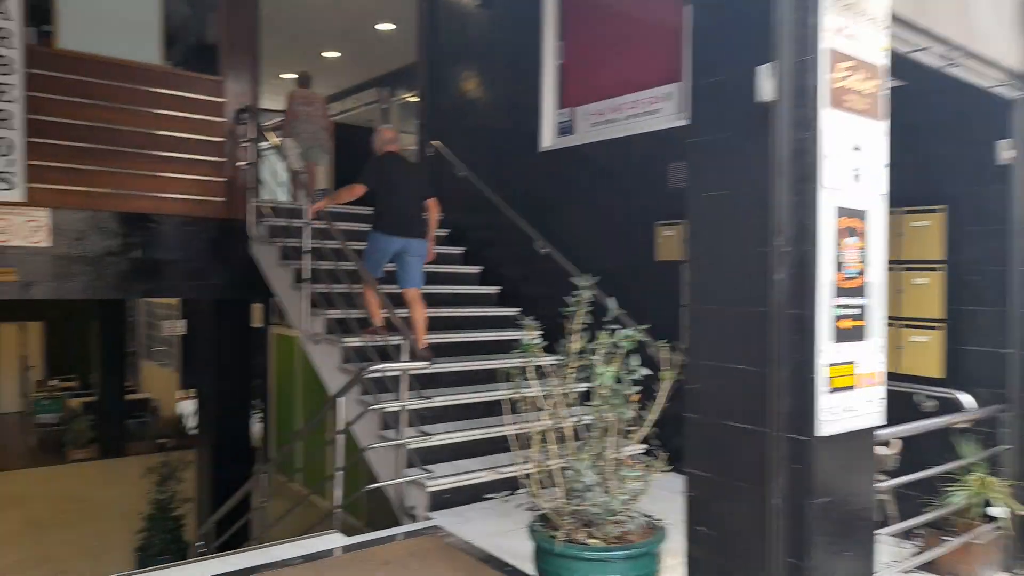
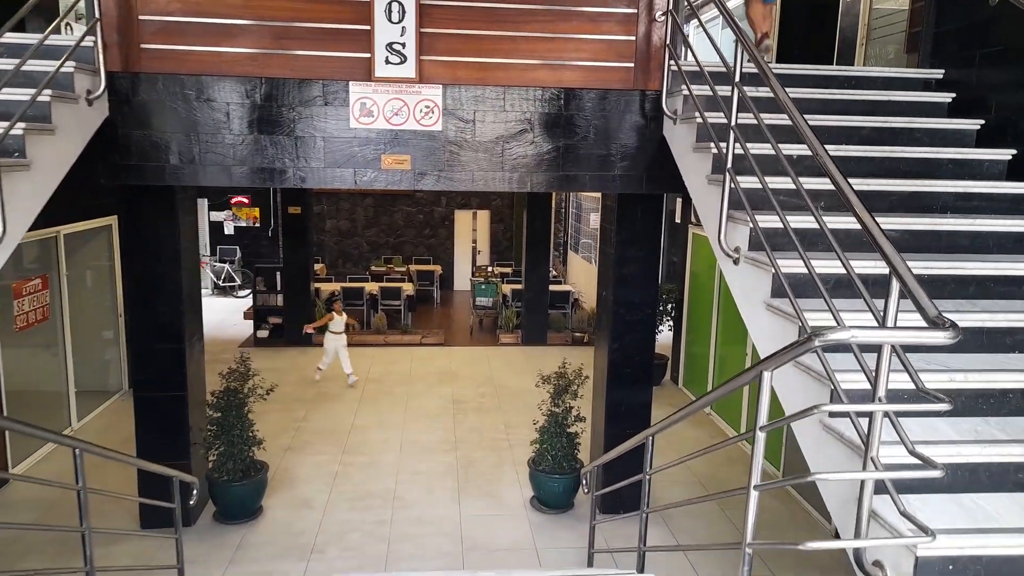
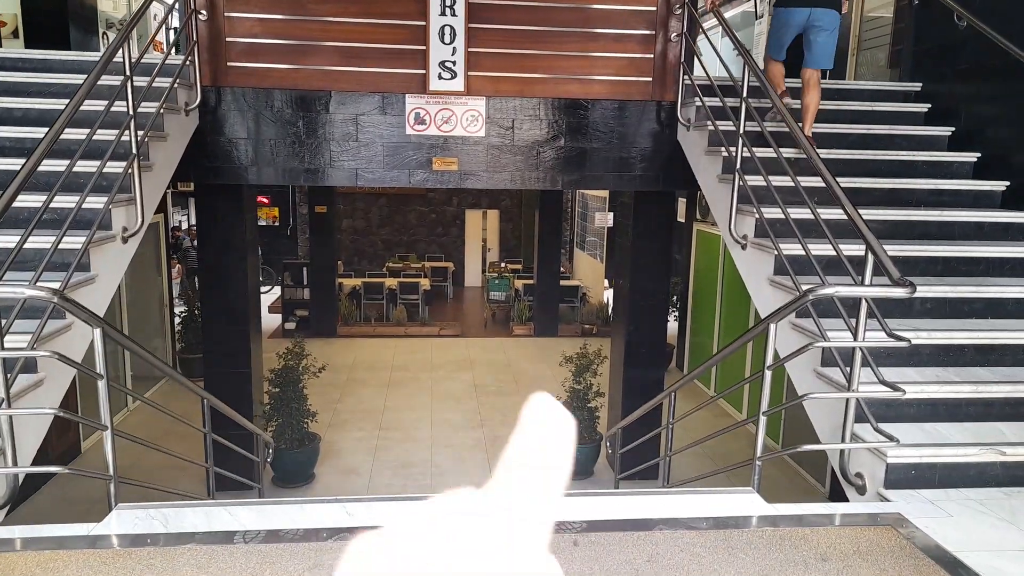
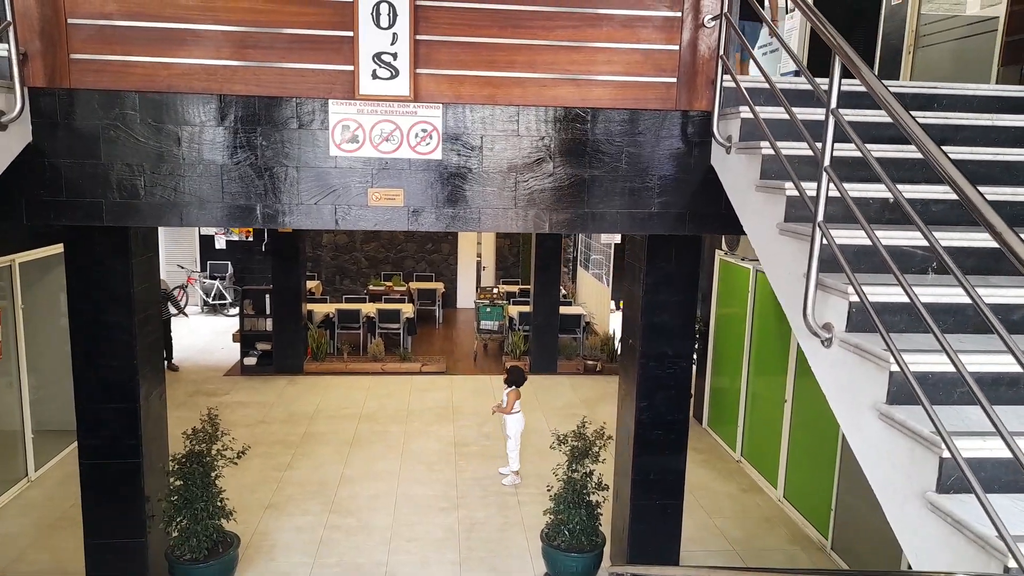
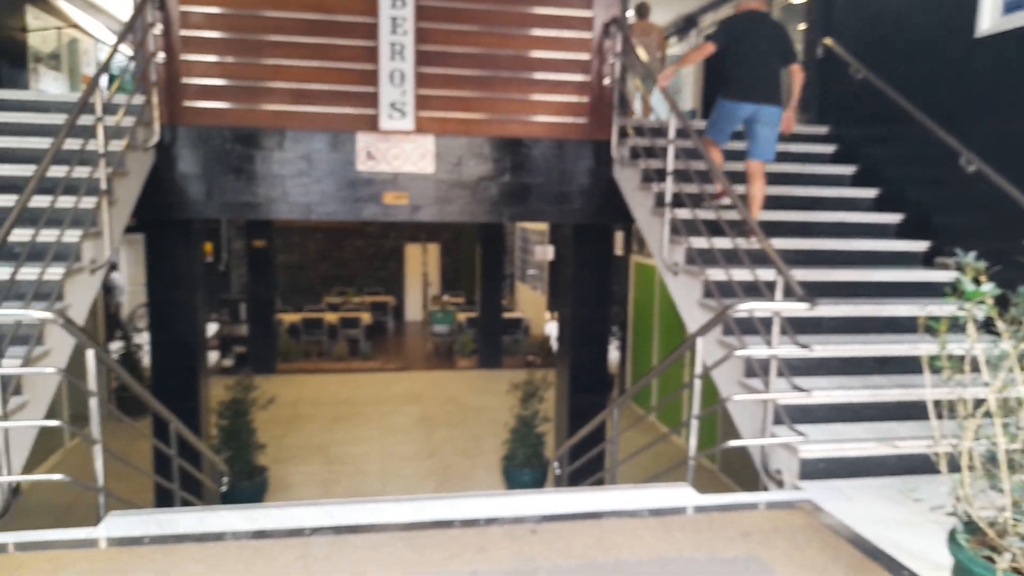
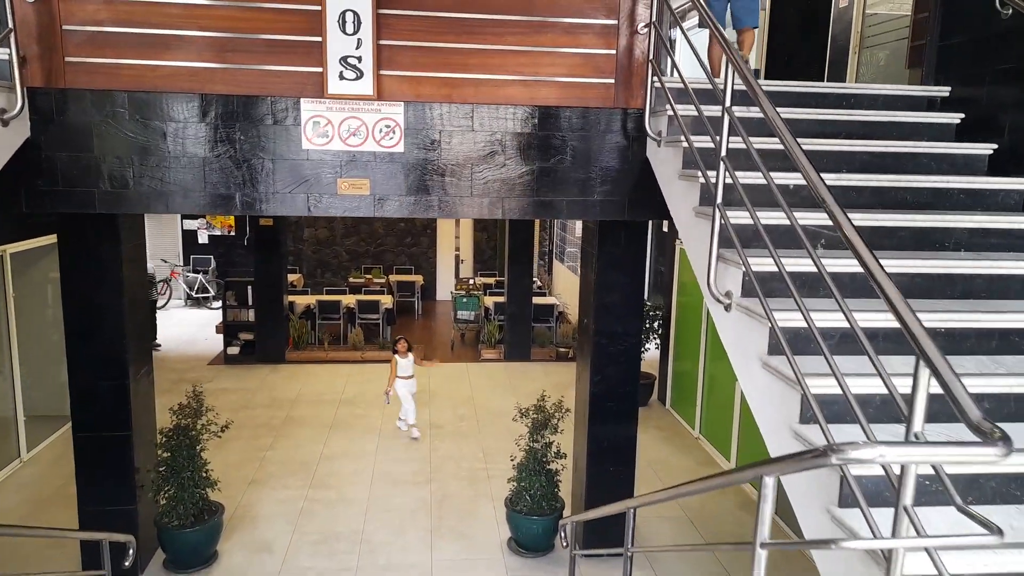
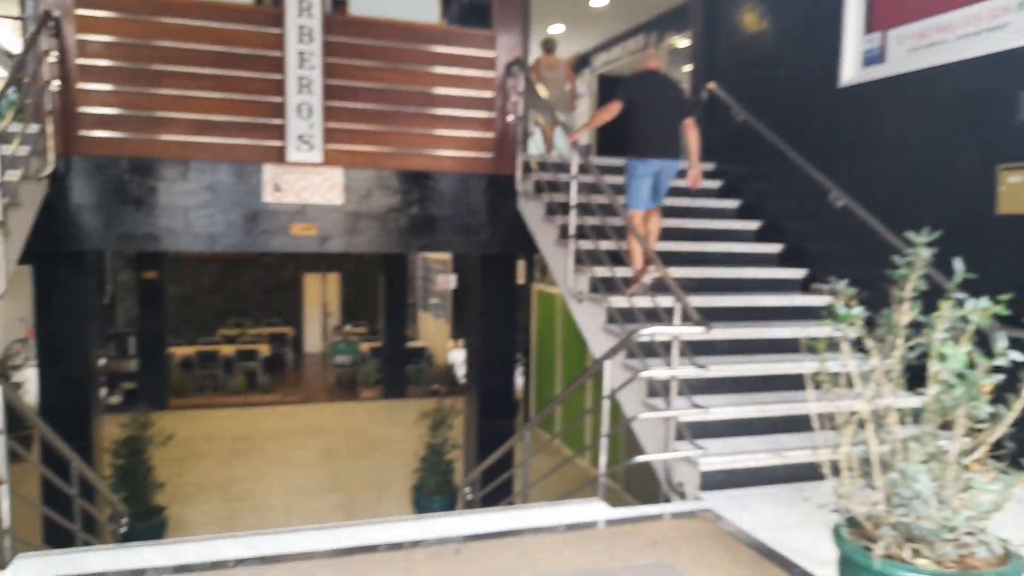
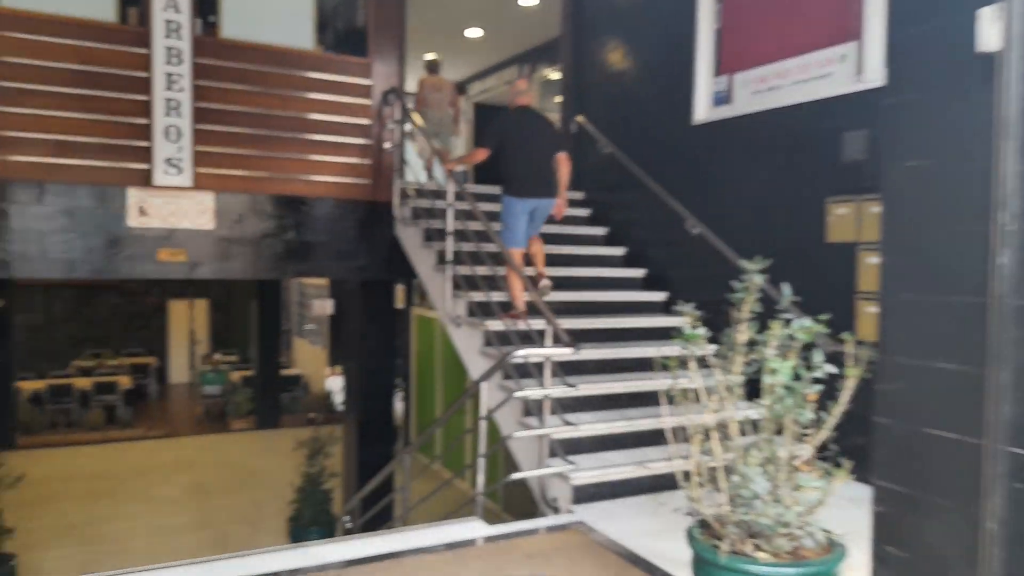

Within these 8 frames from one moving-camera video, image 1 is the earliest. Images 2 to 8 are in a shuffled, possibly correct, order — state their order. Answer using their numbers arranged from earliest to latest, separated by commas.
8, 7, 5, 3, 2, 6, 4
